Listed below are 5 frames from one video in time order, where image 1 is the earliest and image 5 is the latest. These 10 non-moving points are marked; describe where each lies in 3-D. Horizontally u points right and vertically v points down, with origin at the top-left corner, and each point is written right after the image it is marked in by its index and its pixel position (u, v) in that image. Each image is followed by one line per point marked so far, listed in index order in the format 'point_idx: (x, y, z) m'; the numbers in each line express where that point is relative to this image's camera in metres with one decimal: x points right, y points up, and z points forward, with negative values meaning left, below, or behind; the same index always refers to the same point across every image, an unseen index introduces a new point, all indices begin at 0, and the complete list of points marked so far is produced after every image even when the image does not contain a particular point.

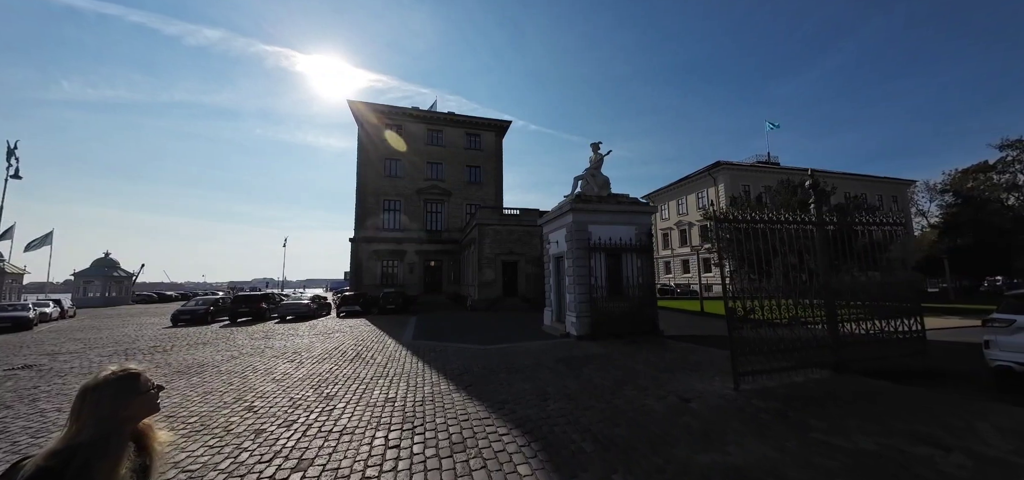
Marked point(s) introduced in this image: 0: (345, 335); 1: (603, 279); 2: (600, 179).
0: (-6.1, -3.5, +12.7) m
1: (+2.7, -1.1, +10.4) m
2: (+2.9, +2.0, +11.7) m
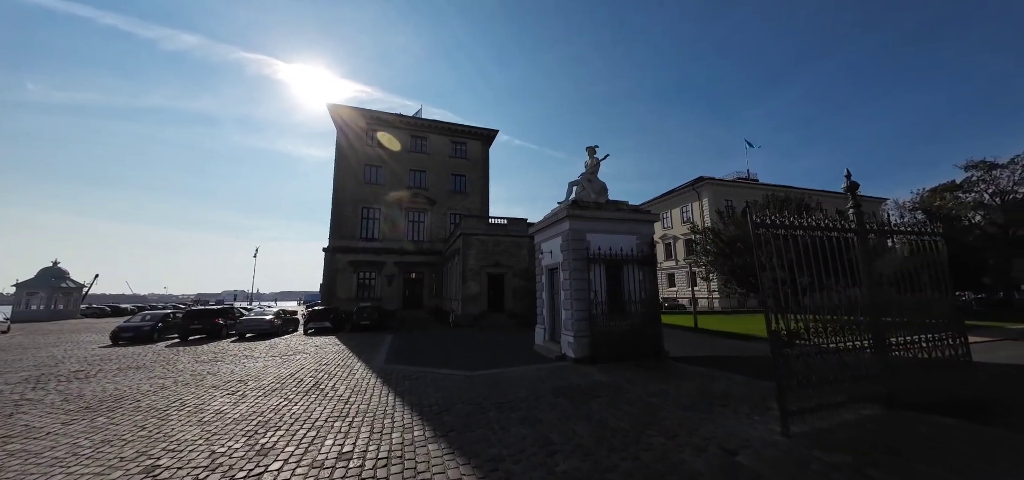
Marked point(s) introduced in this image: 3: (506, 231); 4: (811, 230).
0: (-6.5, -3.8, +11.1) m
1: (+2.4, -1.4, +9.3) m
2: (+2.6, +1.7, +10.7) m
3: (-0.3, +0.5, +19.5) m
4: (+4.8, +0.2, +5.5) m
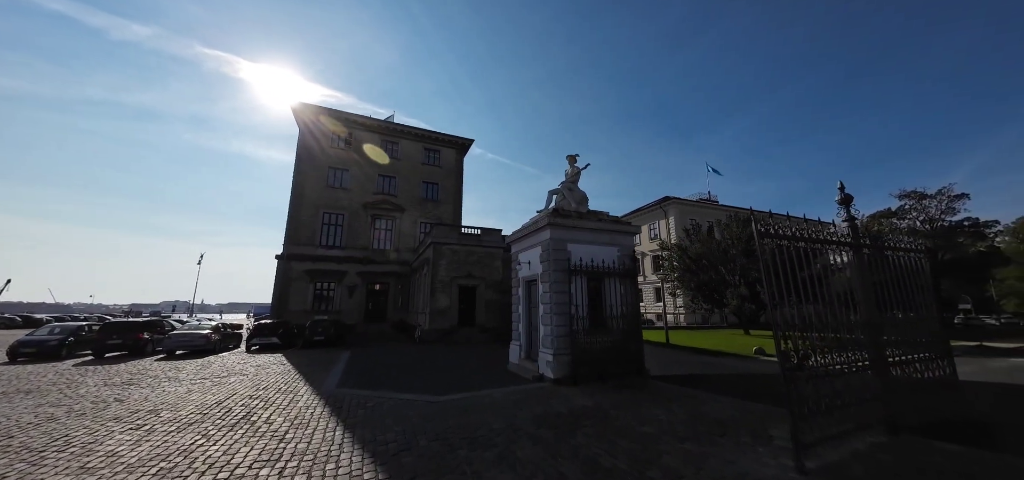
0: (-7.3, -3.9, +9.6) m
1: (+1.8, -1.7, +8.6) m
2: (+1.9, +1.3, +10.2) m
3: (-1.7, -0.1, +18.6) m
4: (+4.5, 0.0, +5.2) m
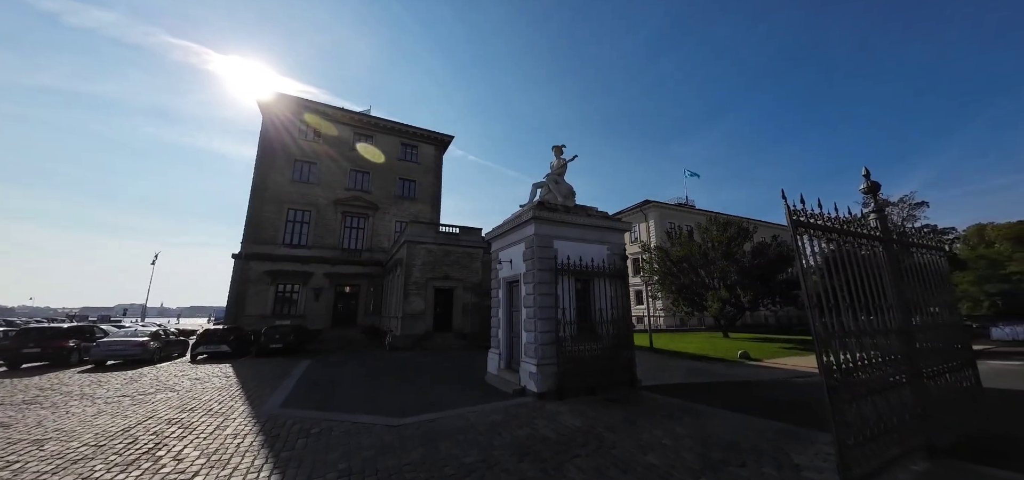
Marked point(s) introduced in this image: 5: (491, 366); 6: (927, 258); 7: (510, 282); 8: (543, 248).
0: (-7.9, -3.7, +8.1) m
1: (+1.3, -1.6, +7.7) m
2: (+1.4, +1.4, +9.3) m
3: (-2.8, 0.0, +17.5) m
4: (+4.3, +0.1, +4.4) m
5: (-0.5, -3.2, +8.8) m
6: (+6.8, -0.3, +5.7) m
7: (-0.1, -1.0, +8.7) m
8: (+0.7, -0.2, +7.7) m
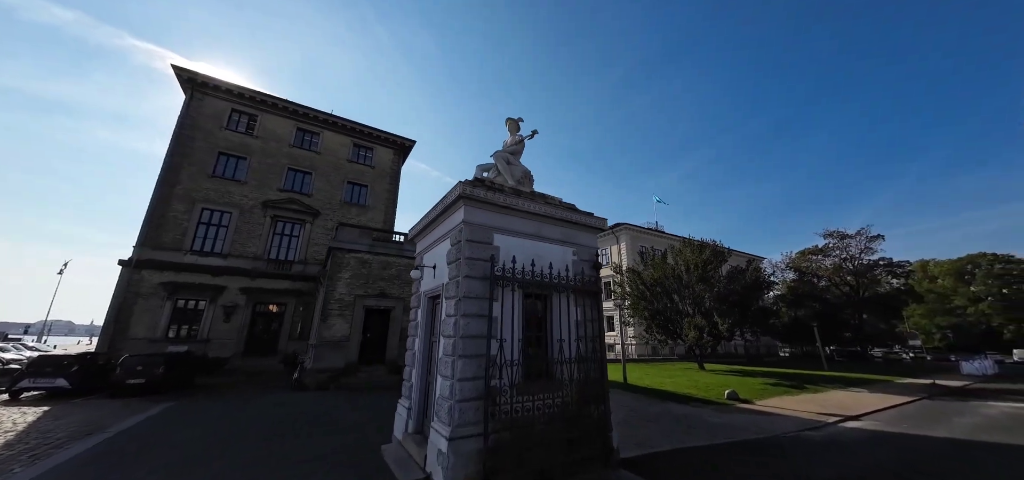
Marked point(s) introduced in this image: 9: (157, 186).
0: (-9.2, -3.3, +4.6) m
1: (0.0, -1.5, +5.0) m
2: (+0.1, +1.4, +6.8) m
3: (-4.7, -0.4, +14.5) m
4: (+3.3, +0.3, +2.1) m
5: (-1.9, -3.1, +5.8) m
6: (+5.7, -0.3, +3.5) m
7: (-1.4, -1.0, +5.9) m
8: (-0.5, -0.1, +5.0) m
9: (-19.0, +2.9, +18.6) m
